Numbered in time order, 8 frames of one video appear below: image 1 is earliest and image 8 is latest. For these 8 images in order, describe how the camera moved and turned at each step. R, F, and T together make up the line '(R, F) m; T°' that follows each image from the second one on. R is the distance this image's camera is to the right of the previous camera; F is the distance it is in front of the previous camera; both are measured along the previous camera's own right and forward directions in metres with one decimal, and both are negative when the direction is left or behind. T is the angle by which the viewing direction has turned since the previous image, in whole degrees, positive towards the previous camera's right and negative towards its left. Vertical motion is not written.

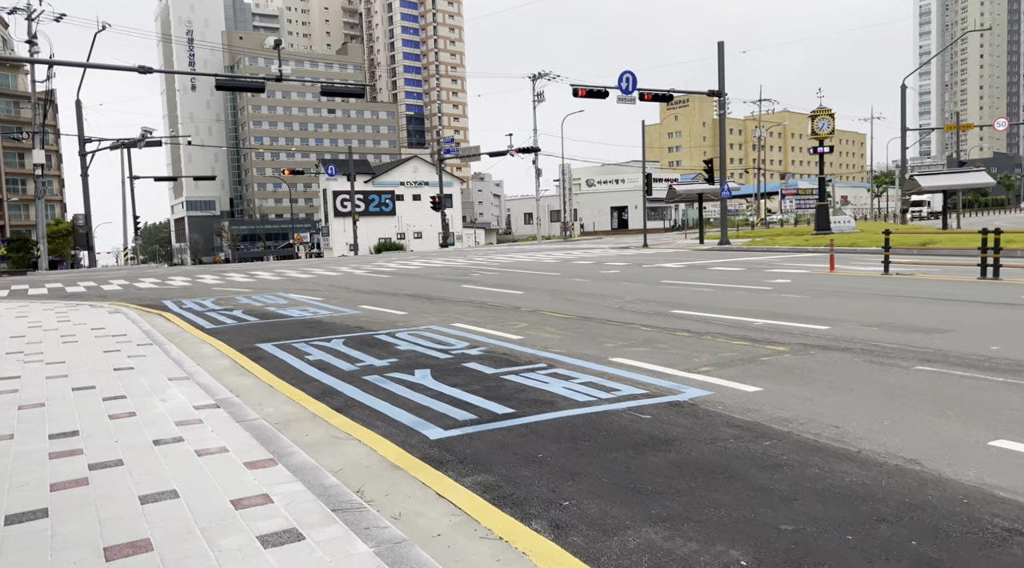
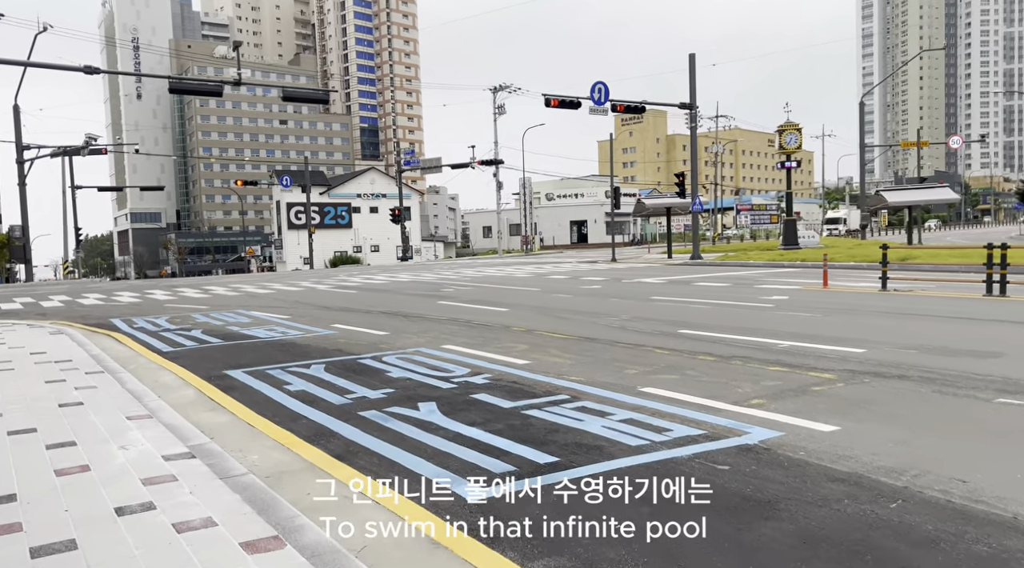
(-0.6, +1.1) m; +3°
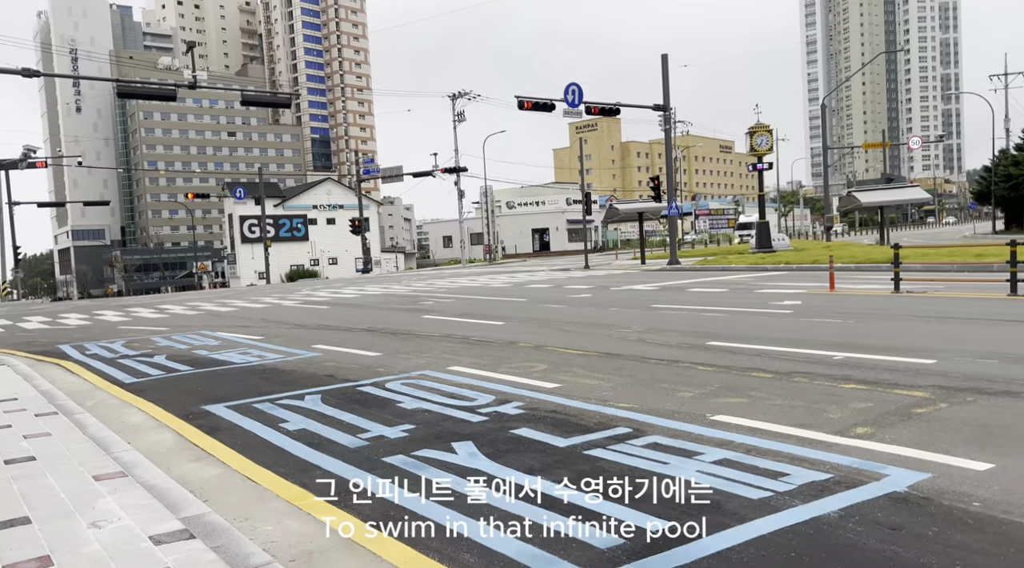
(-0.7, +1.2) m; +3°
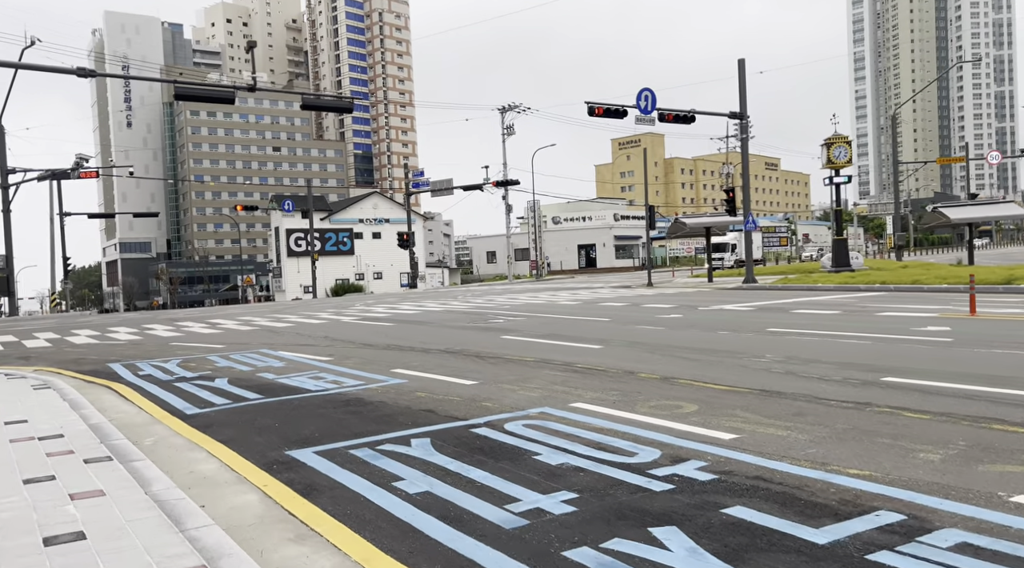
(-0.9, +1.6) m; -2°
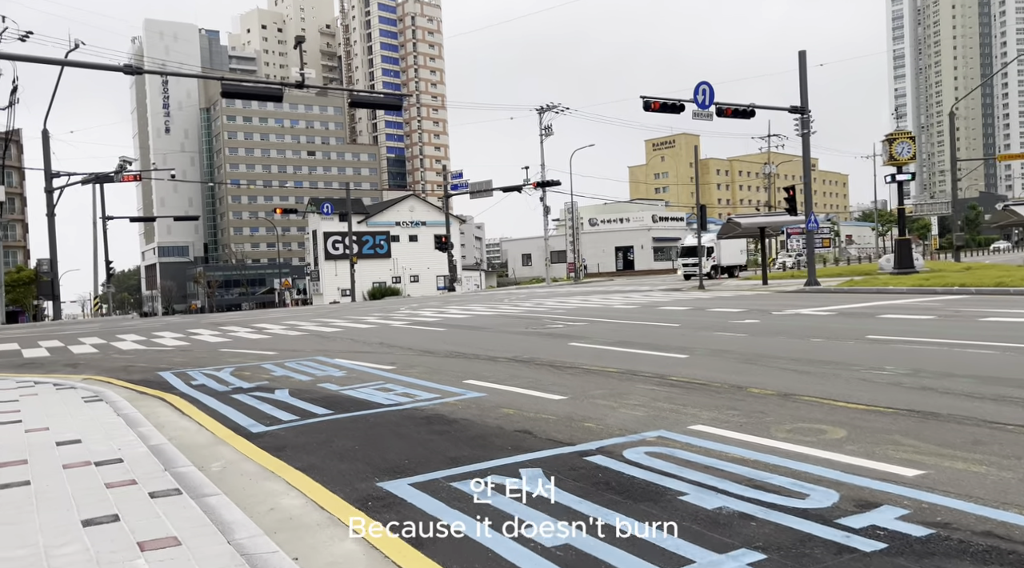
(-0.6, +0.9) m; -2°
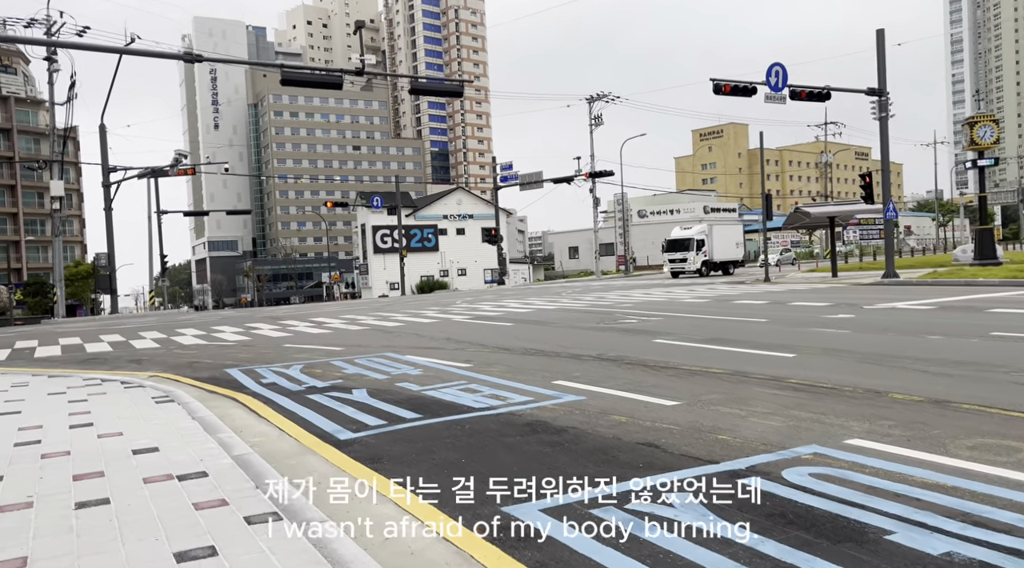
(-0.6, +0.8) m; -3°
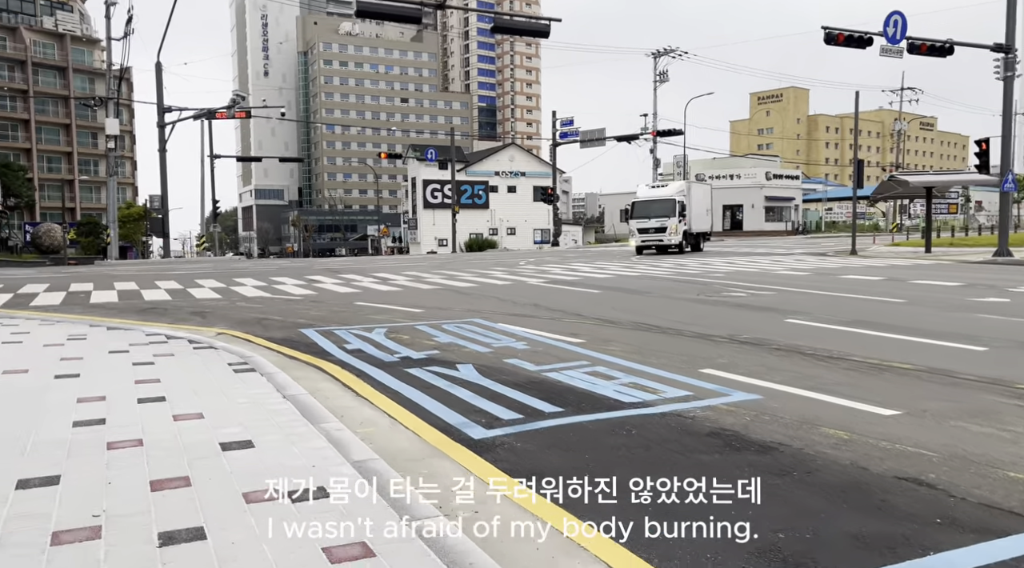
(-1.0, +1.7) m; -3°
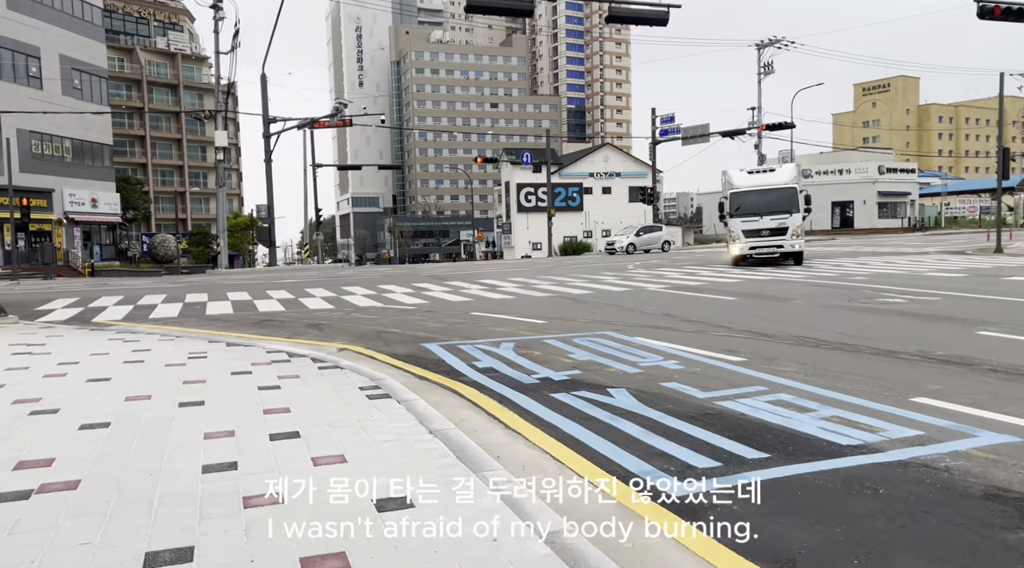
(-0.7, +1.1) m; -6°
